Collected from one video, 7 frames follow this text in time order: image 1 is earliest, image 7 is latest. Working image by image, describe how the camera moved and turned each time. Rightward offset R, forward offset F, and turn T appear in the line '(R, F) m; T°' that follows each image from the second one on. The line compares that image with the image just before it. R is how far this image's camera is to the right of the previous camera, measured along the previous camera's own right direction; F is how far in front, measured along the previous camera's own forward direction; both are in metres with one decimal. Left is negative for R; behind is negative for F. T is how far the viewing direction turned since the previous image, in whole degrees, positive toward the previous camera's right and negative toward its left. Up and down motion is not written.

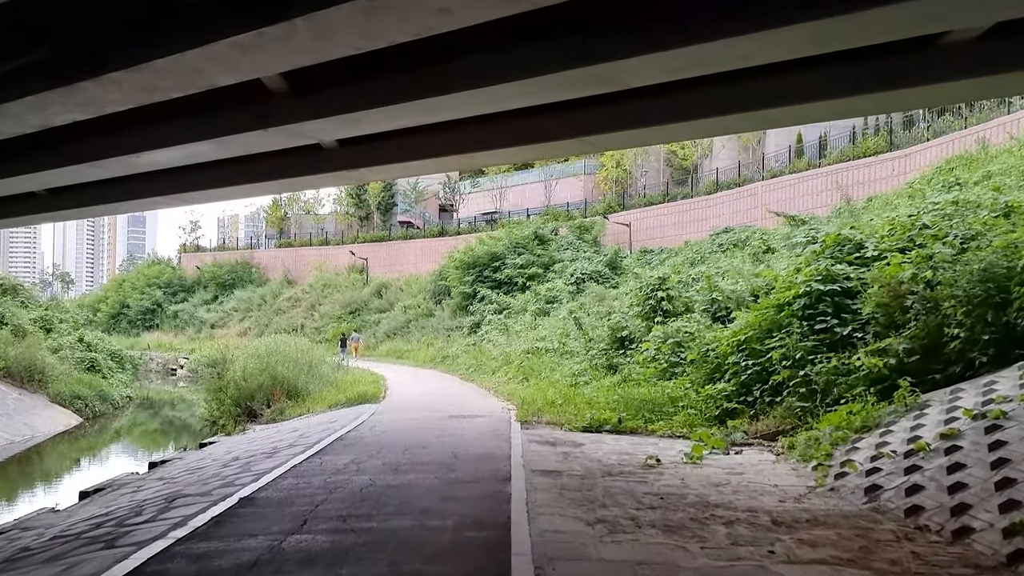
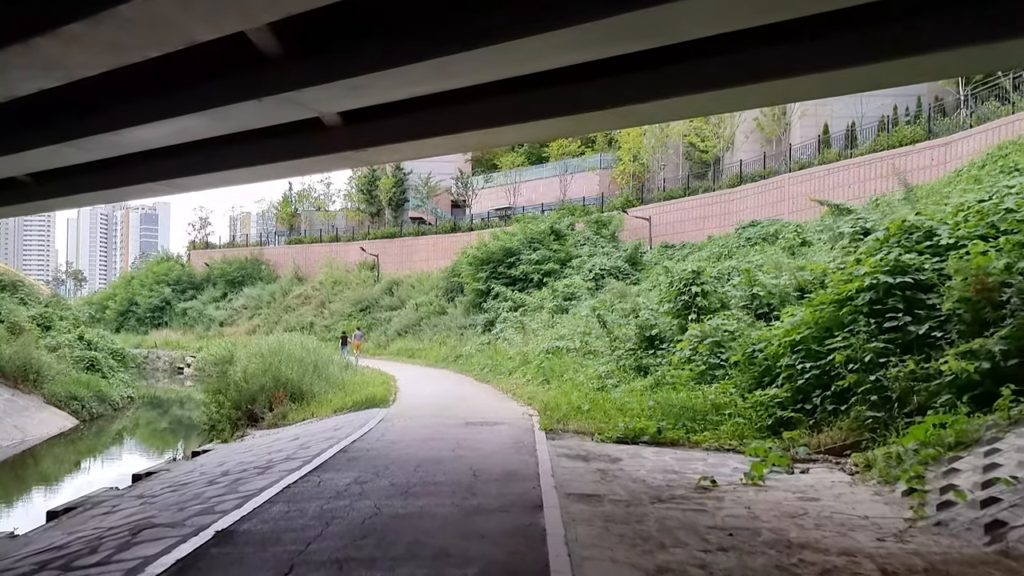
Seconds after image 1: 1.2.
(-0.2, +1.2) m; -1°
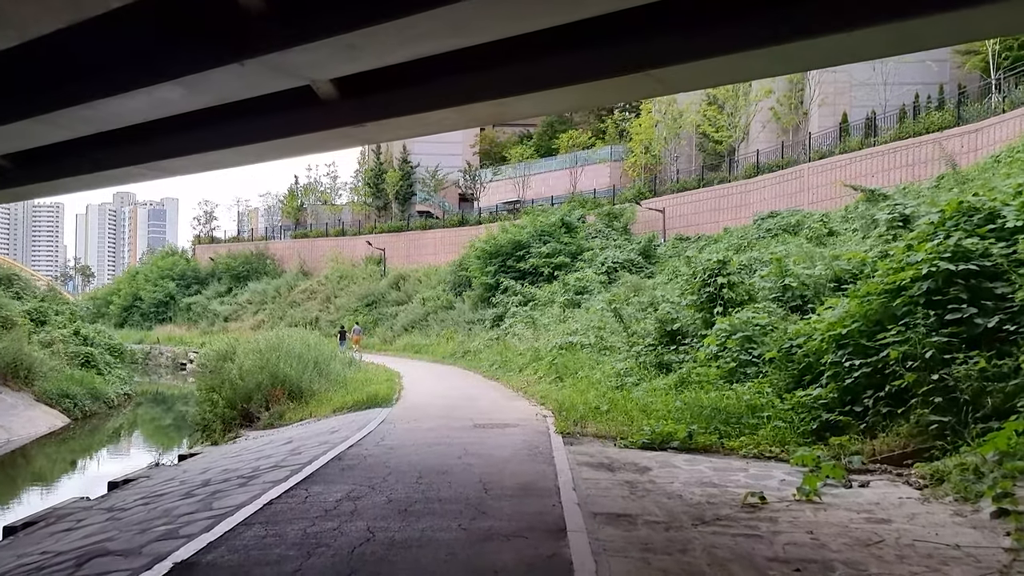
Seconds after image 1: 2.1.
(-0.1, +1.0) m; -1°
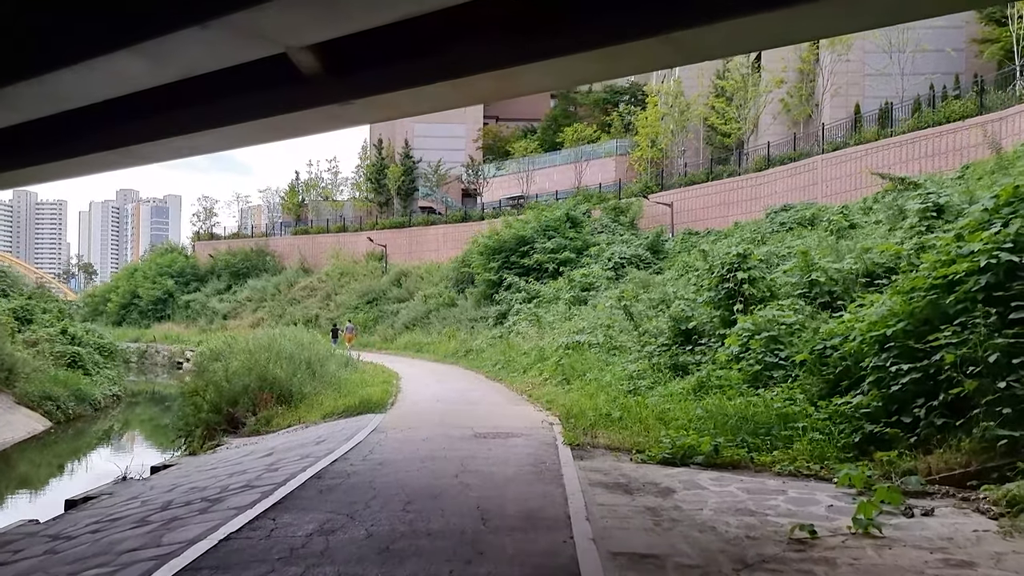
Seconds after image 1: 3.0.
(0.0, +1.0) m; 0°
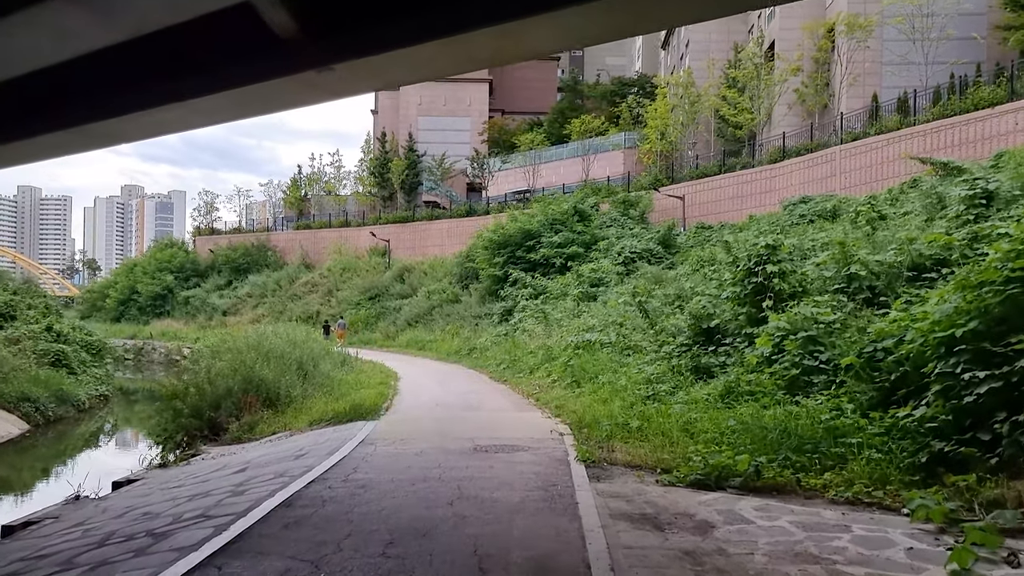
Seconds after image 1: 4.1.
(0.0, +1.1) m; 0°
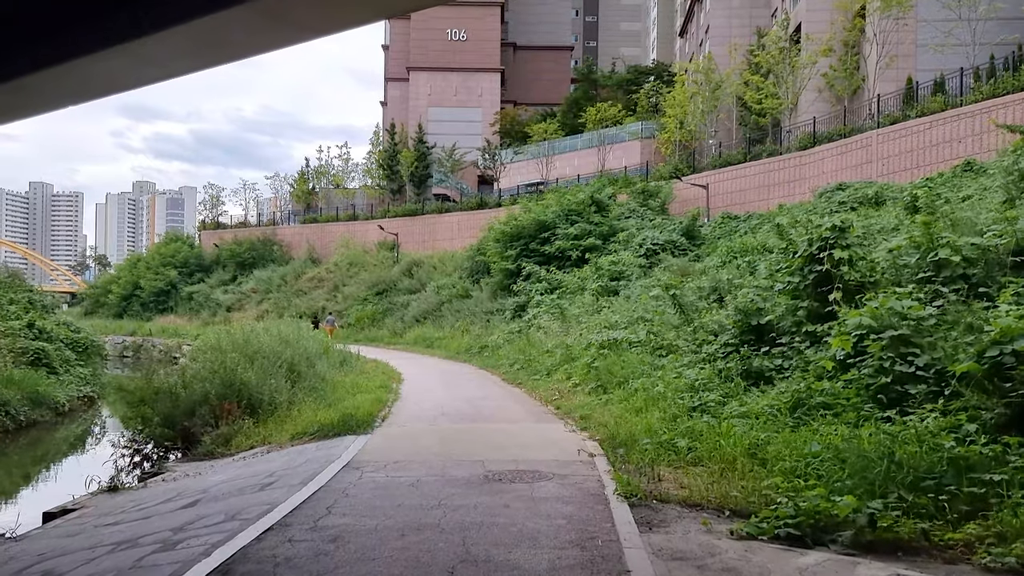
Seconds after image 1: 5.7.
(-0.1, +1.7) m; -1°
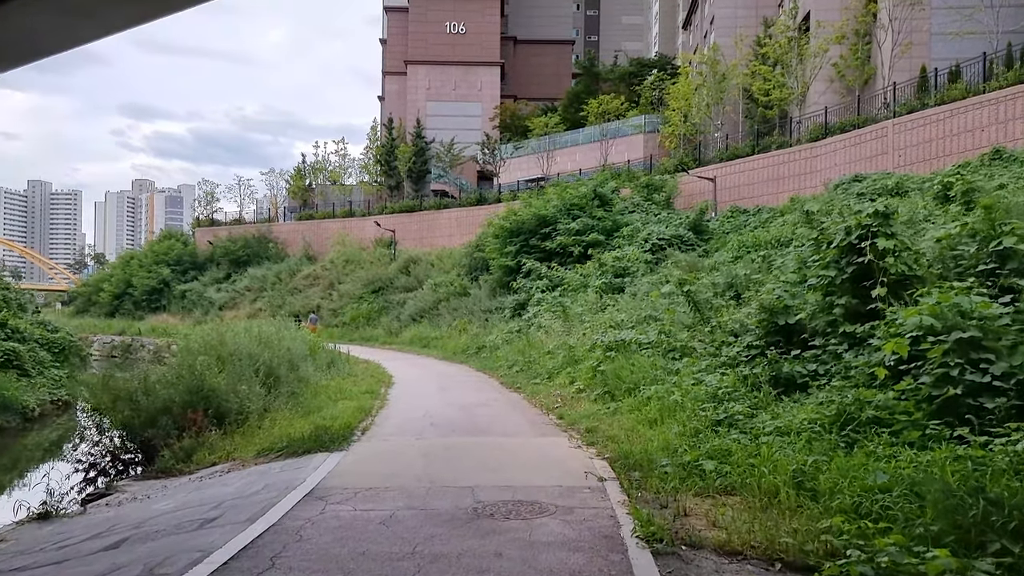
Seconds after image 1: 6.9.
(0.0, +1.2) m; 0°
